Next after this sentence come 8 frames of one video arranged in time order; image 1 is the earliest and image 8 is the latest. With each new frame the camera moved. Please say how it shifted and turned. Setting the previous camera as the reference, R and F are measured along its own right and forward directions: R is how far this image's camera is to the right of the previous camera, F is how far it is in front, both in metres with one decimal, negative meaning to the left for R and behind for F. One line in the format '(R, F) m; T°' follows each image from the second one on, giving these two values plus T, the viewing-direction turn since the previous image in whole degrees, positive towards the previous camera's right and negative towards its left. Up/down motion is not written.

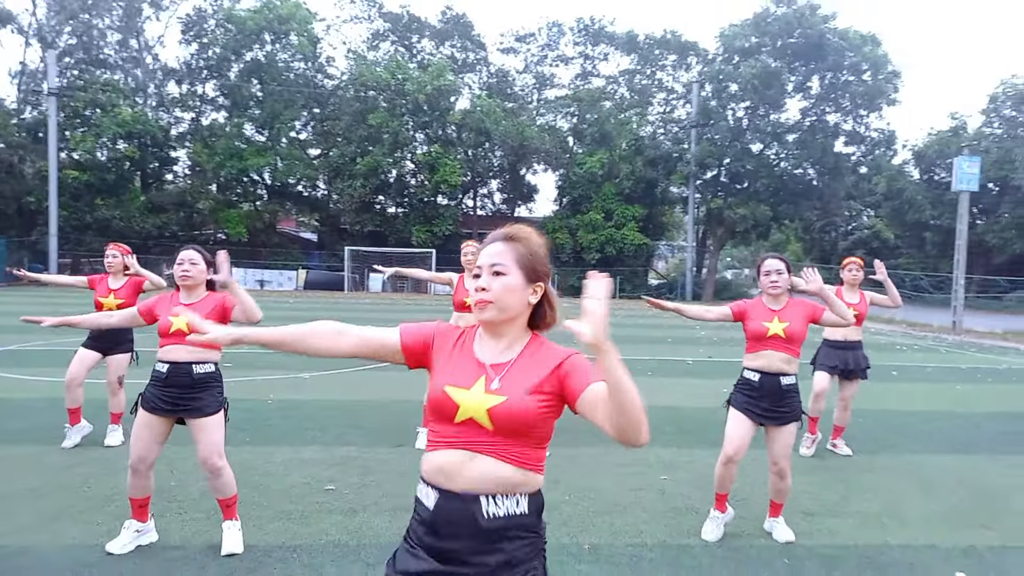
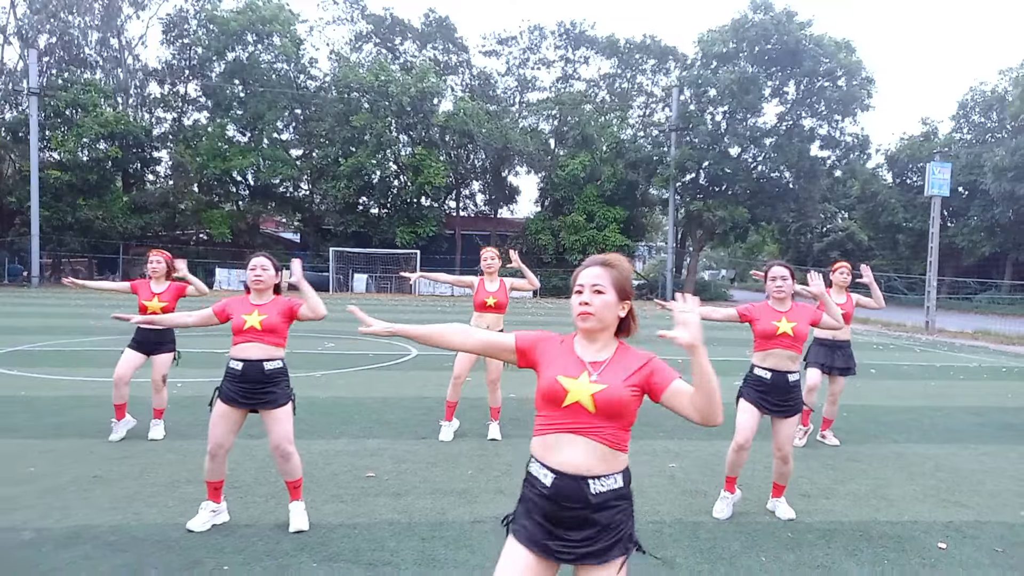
(-0.4, -0.5) m; +2°
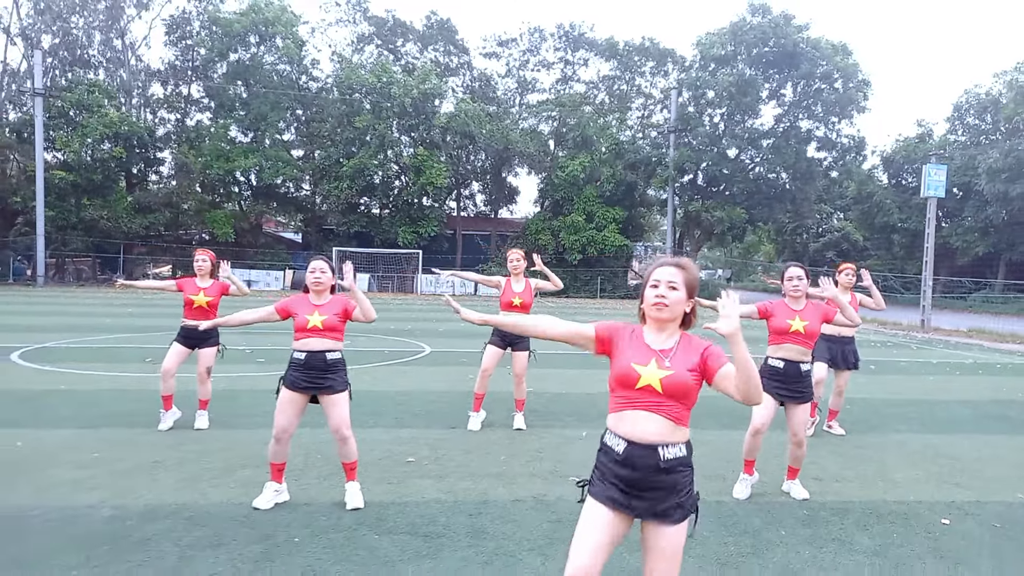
(-0.3, -0.4) m; 0°
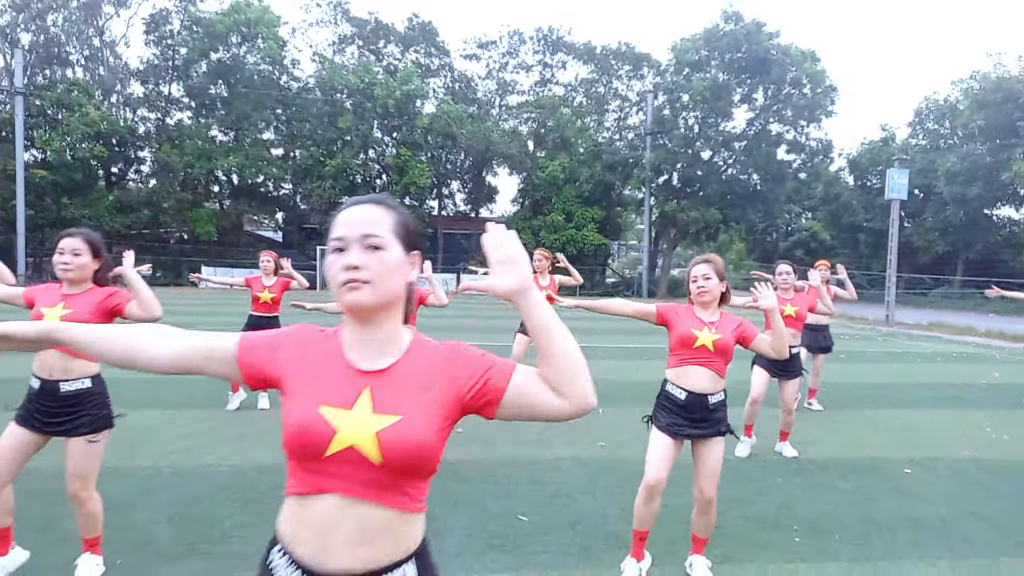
(-0.6, -1.0) m; +2°
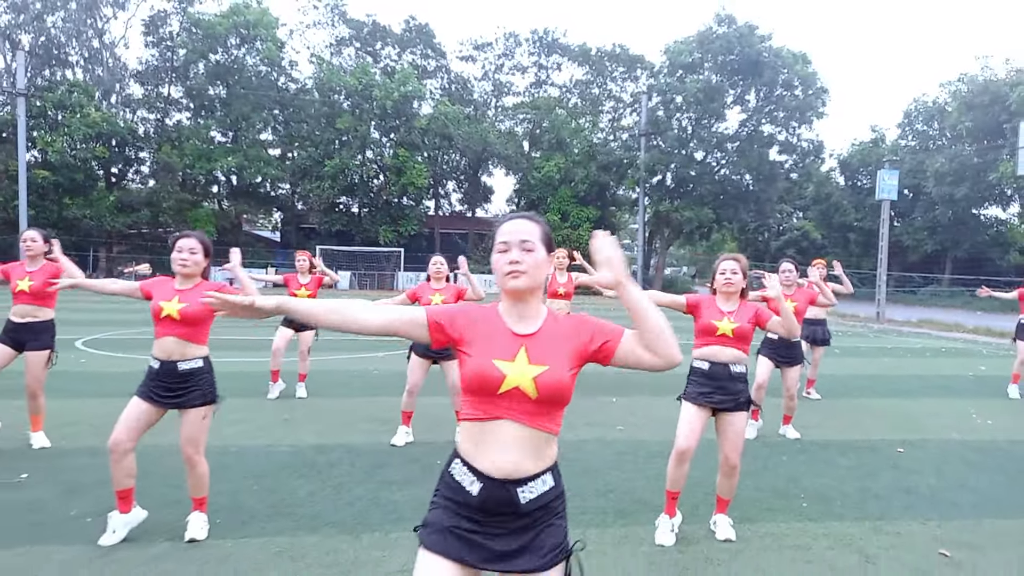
(-0.3, -0.6) m; +1°
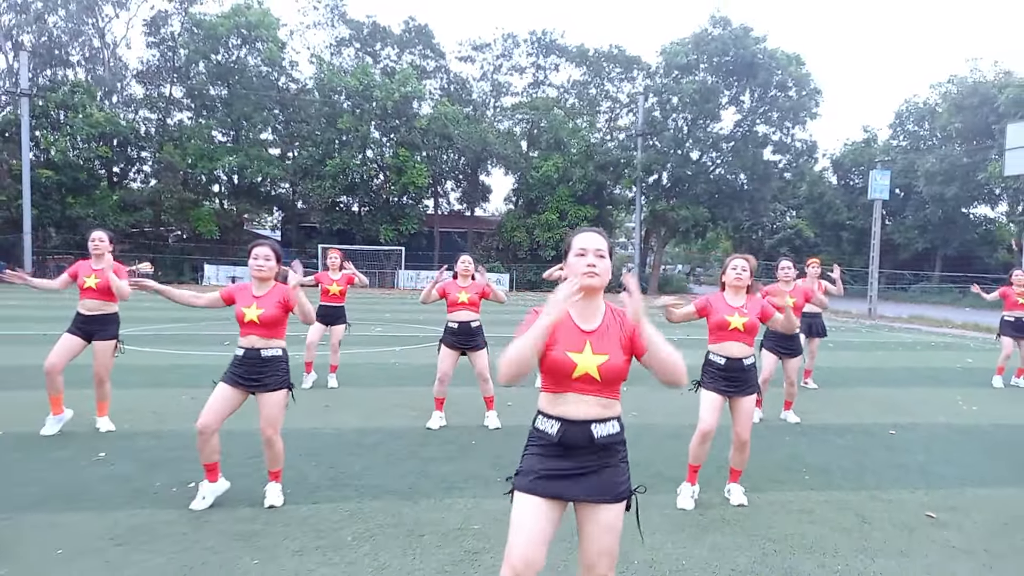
(-0.3, -0.6) m; 0°
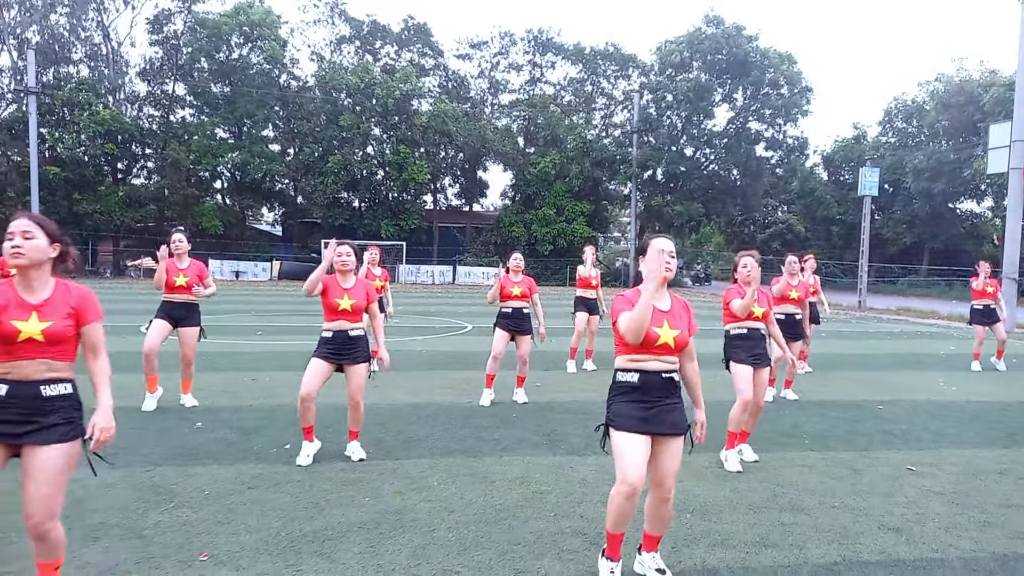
(-0.5, -1.0) m; +1°
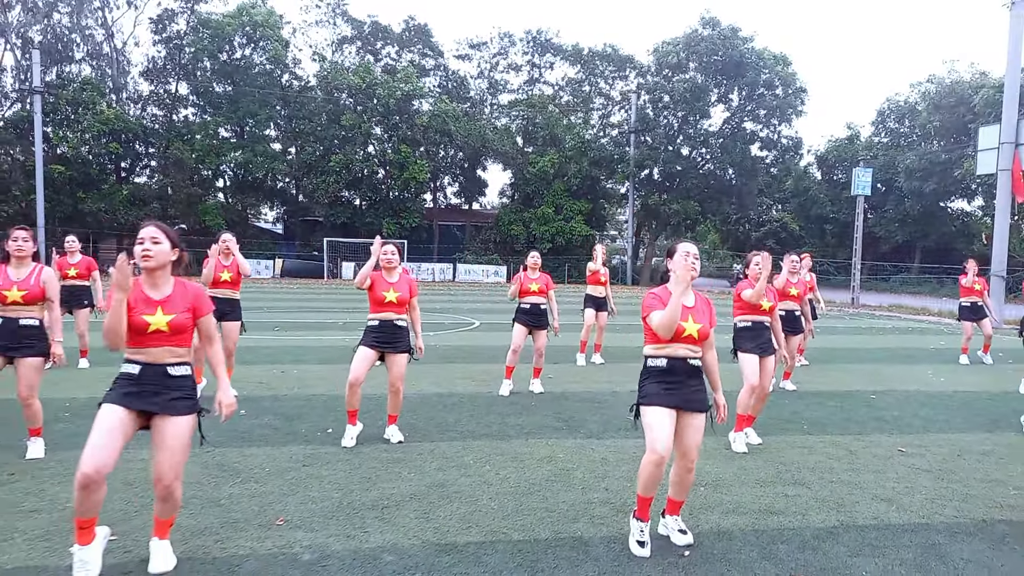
(-0.3, -0.6) m; 0°
